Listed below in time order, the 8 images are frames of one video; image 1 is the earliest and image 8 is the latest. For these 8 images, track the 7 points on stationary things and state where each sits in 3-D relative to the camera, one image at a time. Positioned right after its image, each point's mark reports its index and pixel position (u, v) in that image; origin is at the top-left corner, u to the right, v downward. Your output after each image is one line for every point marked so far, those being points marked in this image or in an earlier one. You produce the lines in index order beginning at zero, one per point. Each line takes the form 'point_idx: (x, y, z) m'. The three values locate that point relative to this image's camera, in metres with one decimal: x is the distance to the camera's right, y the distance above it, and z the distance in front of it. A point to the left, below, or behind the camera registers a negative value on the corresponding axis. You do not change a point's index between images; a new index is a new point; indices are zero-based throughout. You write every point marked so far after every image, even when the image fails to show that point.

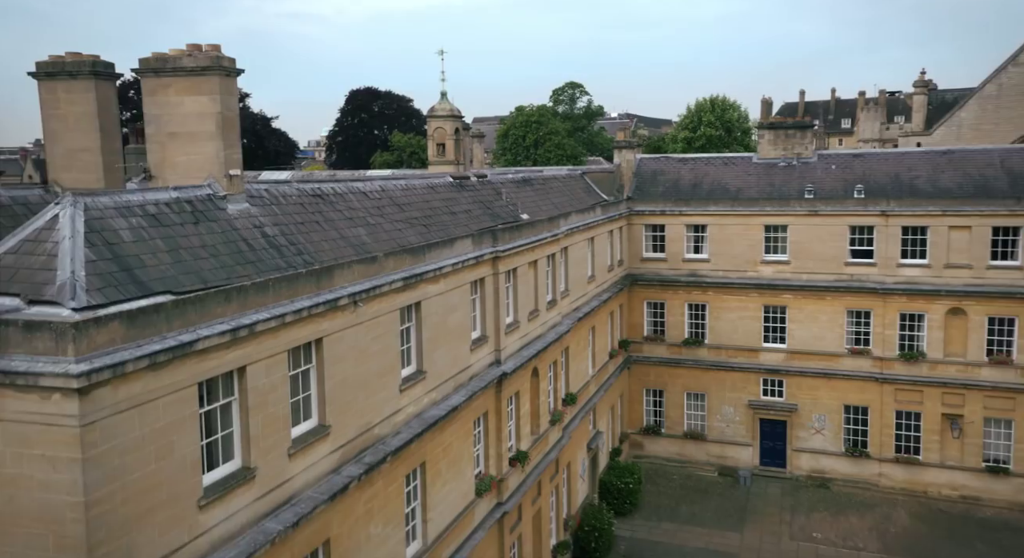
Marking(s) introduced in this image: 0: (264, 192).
0: (-4.1, +1.4, +14.3) m
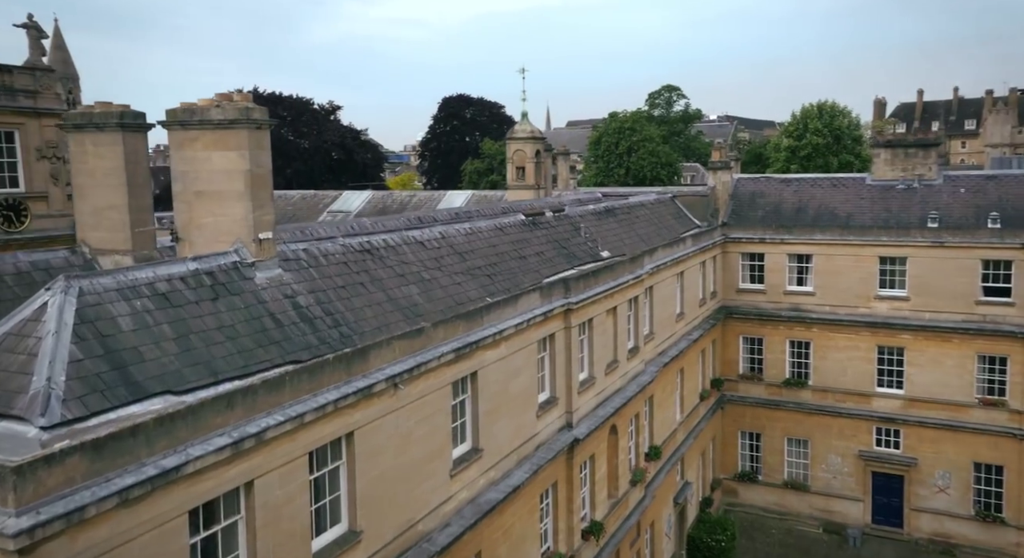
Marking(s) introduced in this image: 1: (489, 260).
0: (-3.2, +0.4, +12.9) m
1: (-0.4, +0.4, +16.3) m
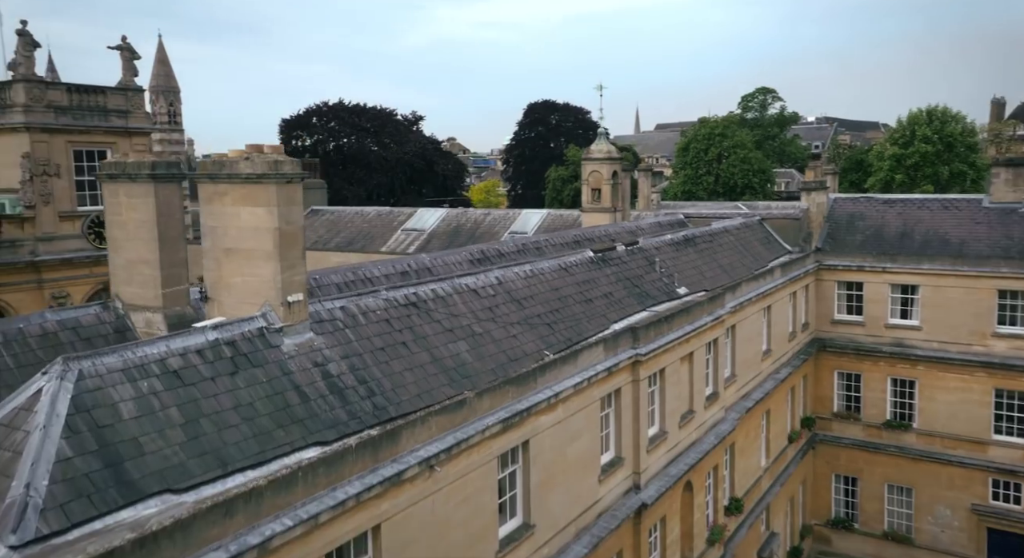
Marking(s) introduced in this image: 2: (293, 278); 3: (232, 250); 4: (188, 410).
0: (-2.4, -0.4, +11.9) m
1: (+0.7, -0.5, +15.1) m
2: (-2.8, 0.0, +11.1) m
3: (-3.7, +0.4, +11.3) m
4: (-3.5, -1.4, +9.3) m
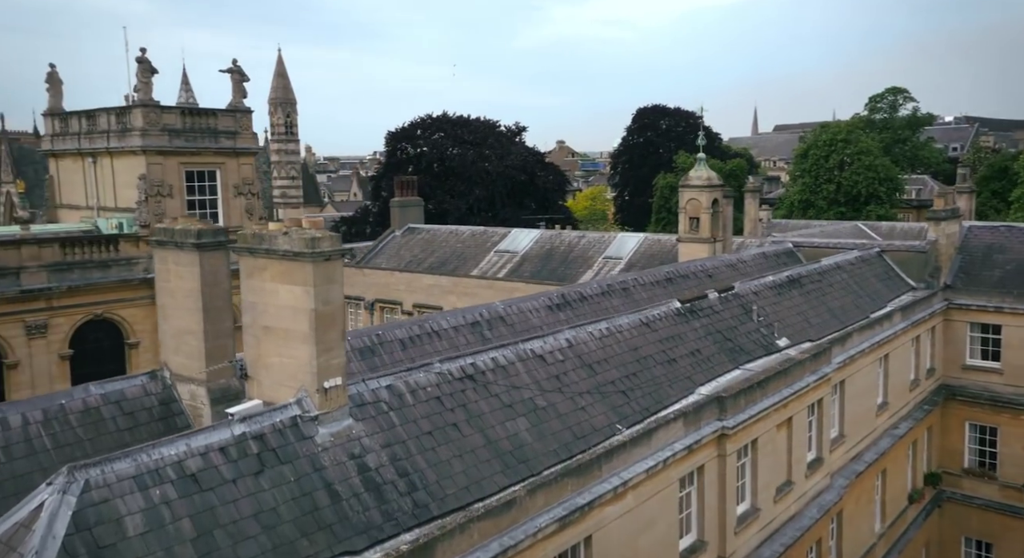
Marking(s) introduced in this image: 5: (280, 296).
0: (-1.7, -1.4, +11.1) m
1: (+1.8, -1.4, +13.7) m
2: (-2.2, -1.0, +10.3) m
3: (-3.0, -0.6, +10.6) m
4: (-3.1, -2.4, +8.6) m
5: (-2.8, -0.2, +10.5) m
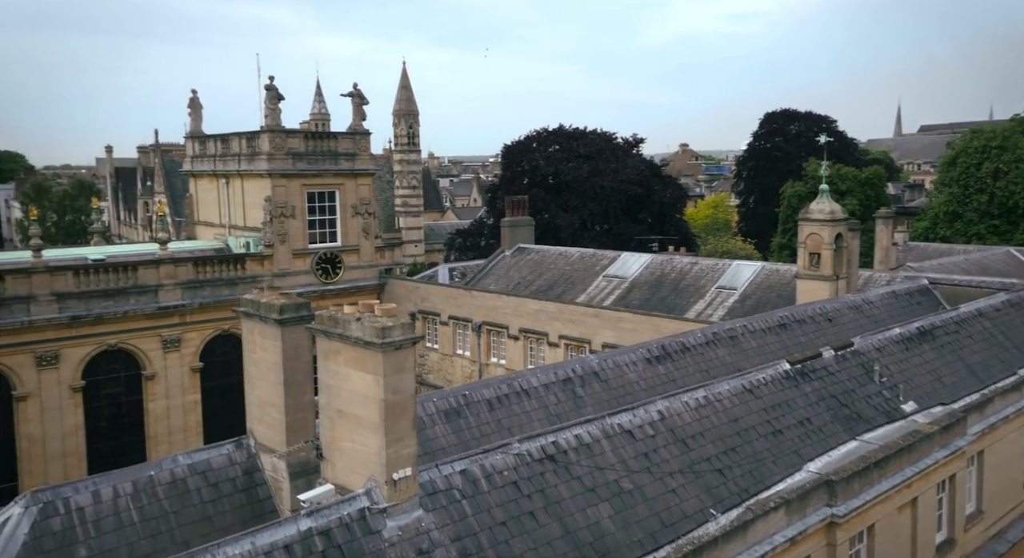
0: (-0.7, -2.4, +10.7) m
1: (+3.2, -2.5, +12.8) m
2: (-1.3, -2.0, +10.0) m
3: (-2.0, -1.6, +10.4) m
4: (-2.5, -3.4, +8.5) m
5: (-1.9, -1.2, +10.3) m
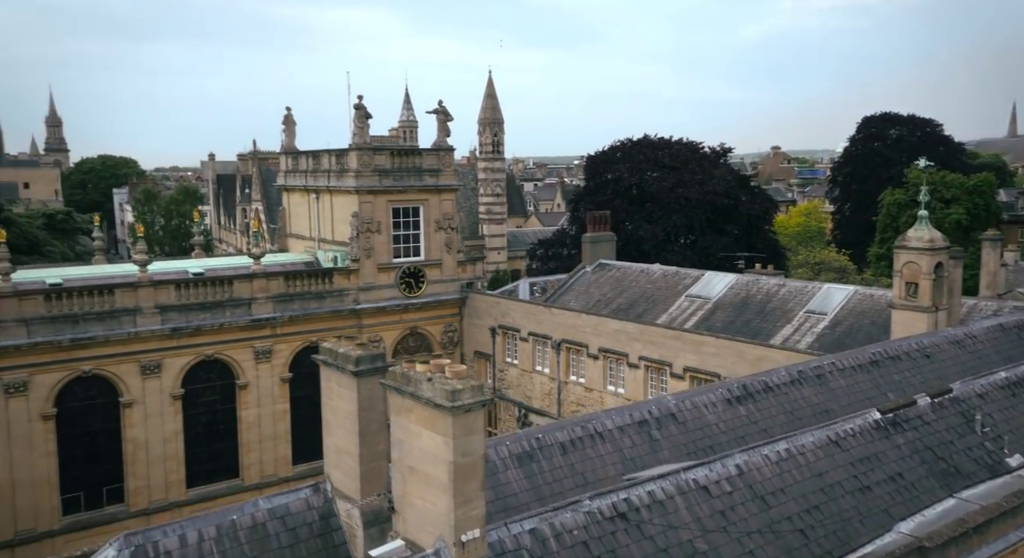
0: (+0.2, -3.2, +10.6) m
1: (+4.2, -3.2, +12.3) m
2: (-0.5, -2.7, +10.0) m
3: (-1.2, -2.3, +10.5) m
4: (-1.8, -4.2, +8.6) m
5: (-1.1, -1.9, +10.3) m
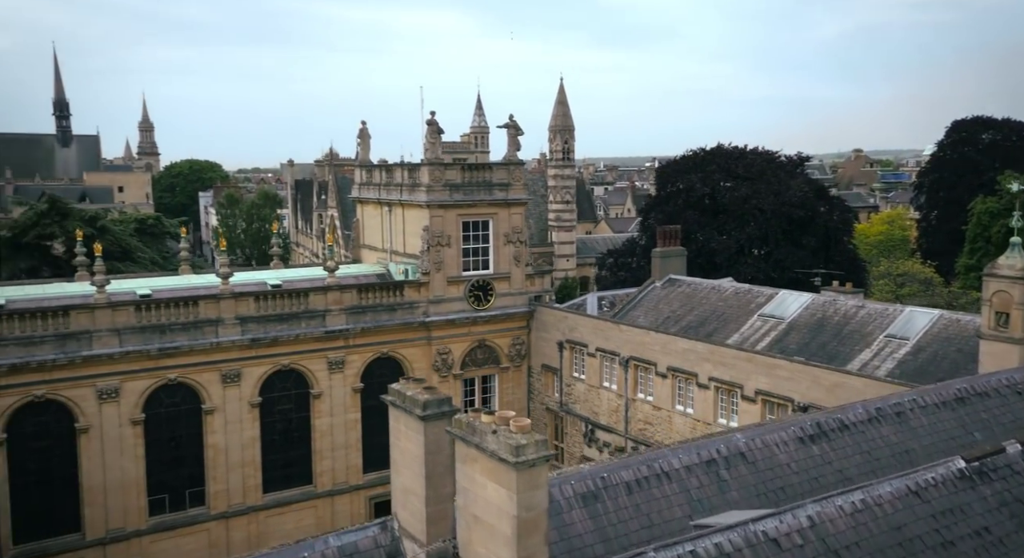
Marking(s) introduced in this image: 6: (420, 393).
0: (+1.0, -3.8, +10.5) m
1: (+5.2, -3.8, +11.9) m
2: (+0.2, -3.3, +9.9) m
3: (-0.4, -2.9, +10.5) m
4: (-1.2, -4.8, +8.7) m
5: (-0.3, -2.5, +10.3) m
6: (-1.4, -1.5, +11.9) m
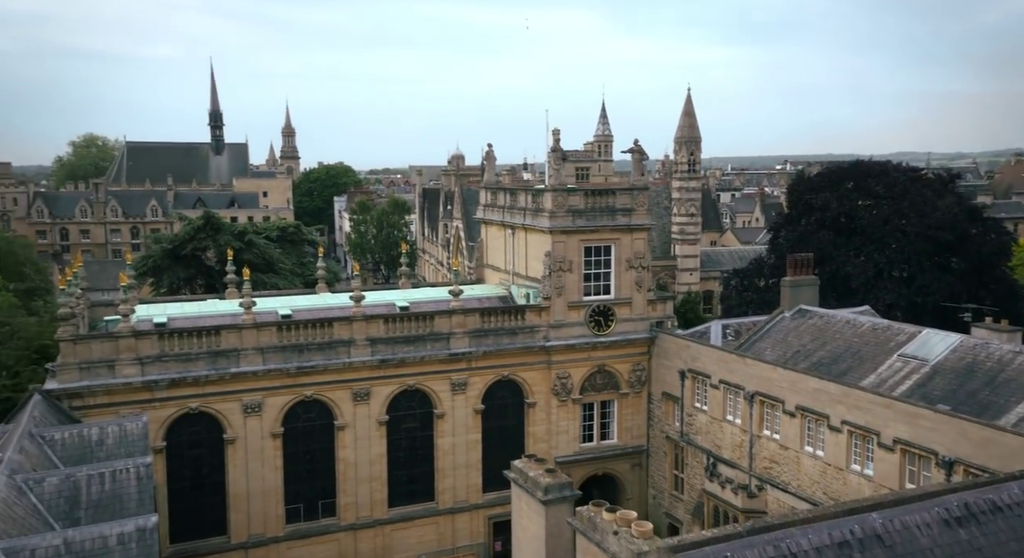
0: (+2.3, -4.9, +10.0) m
1: (+6.6, -5.0, +10.7) m
2: (+1.5, -4.5, +9.5) m
3: (+0.9, -4.1, +10.2) m
4: (-0.1, -5.9, +8.5) m
5: (+1.0, -3.7, +10.0) m
6: (+0.2, -2.7, +11.7) m
